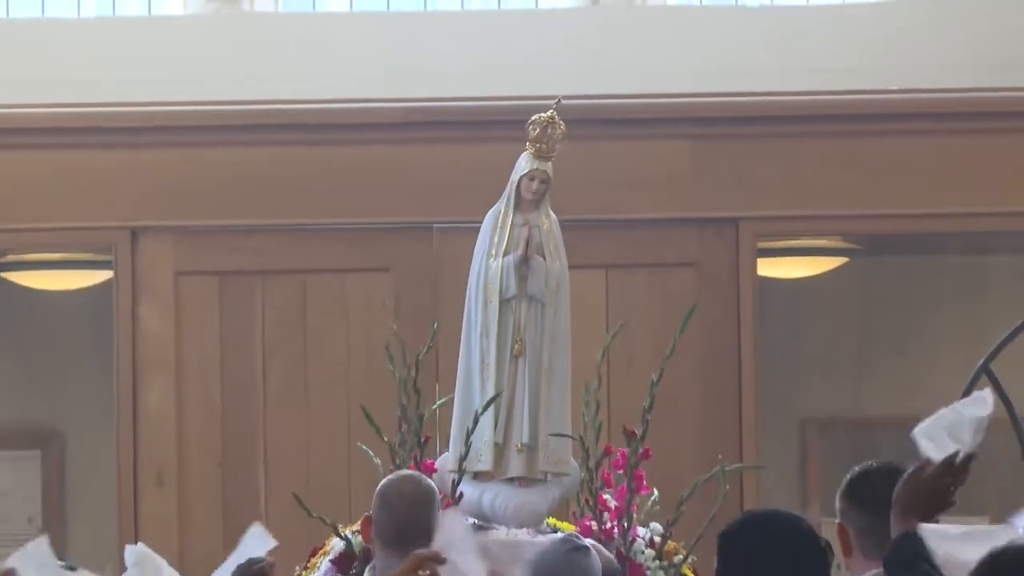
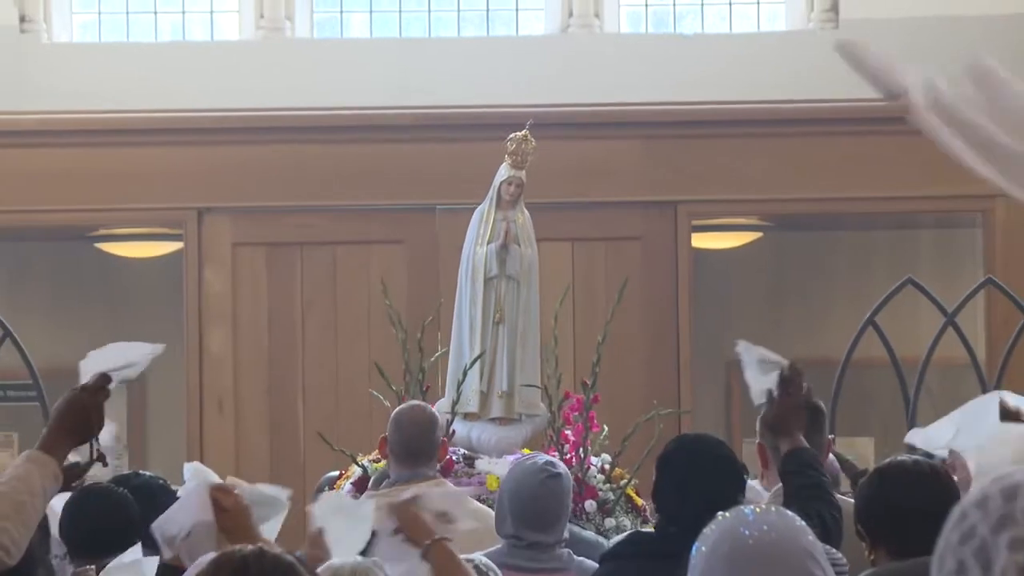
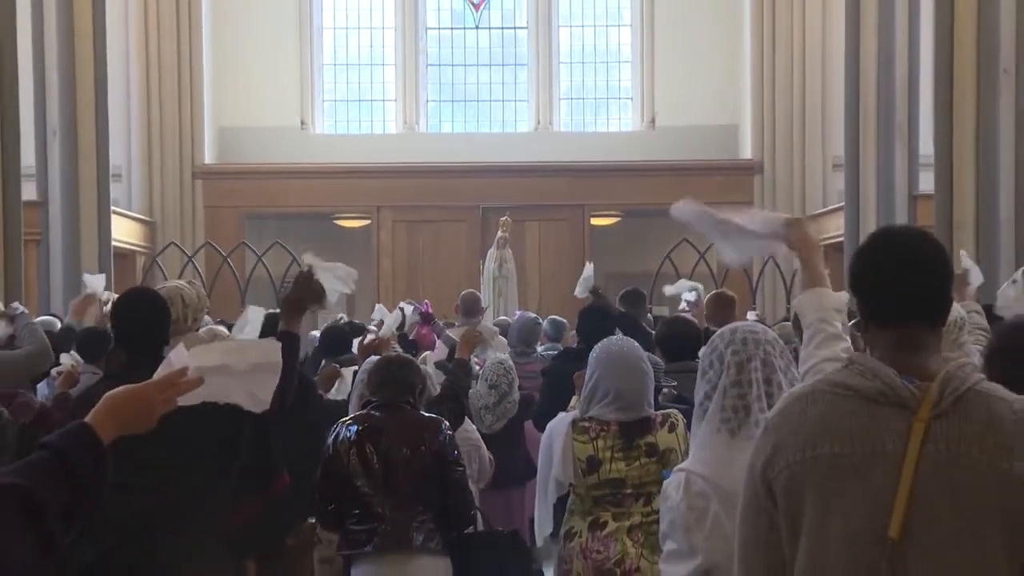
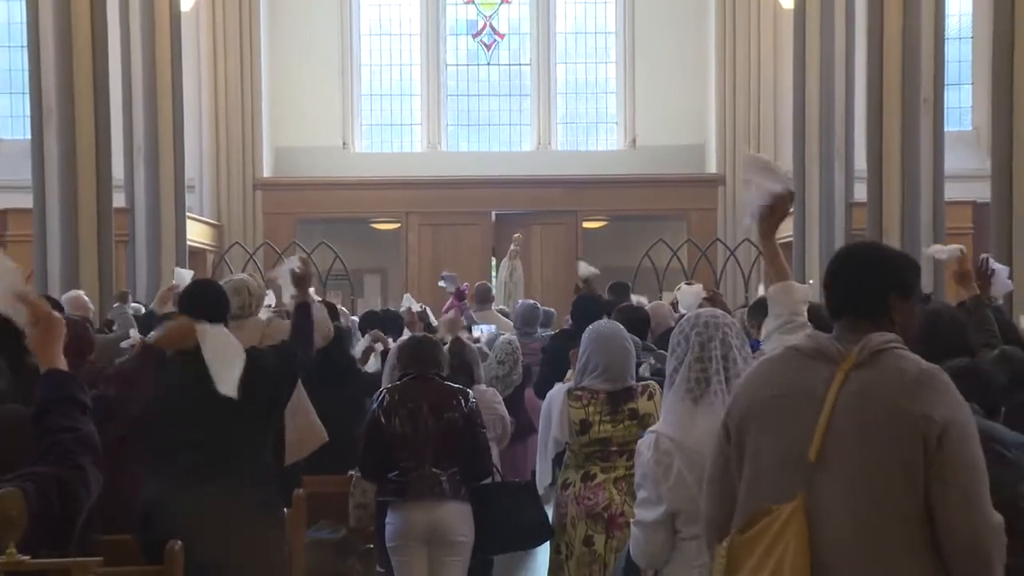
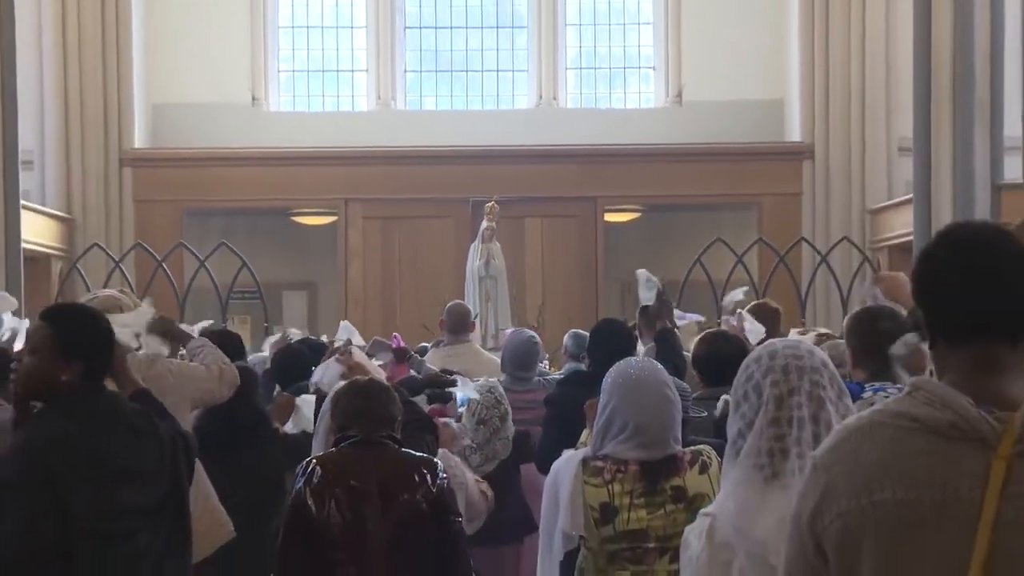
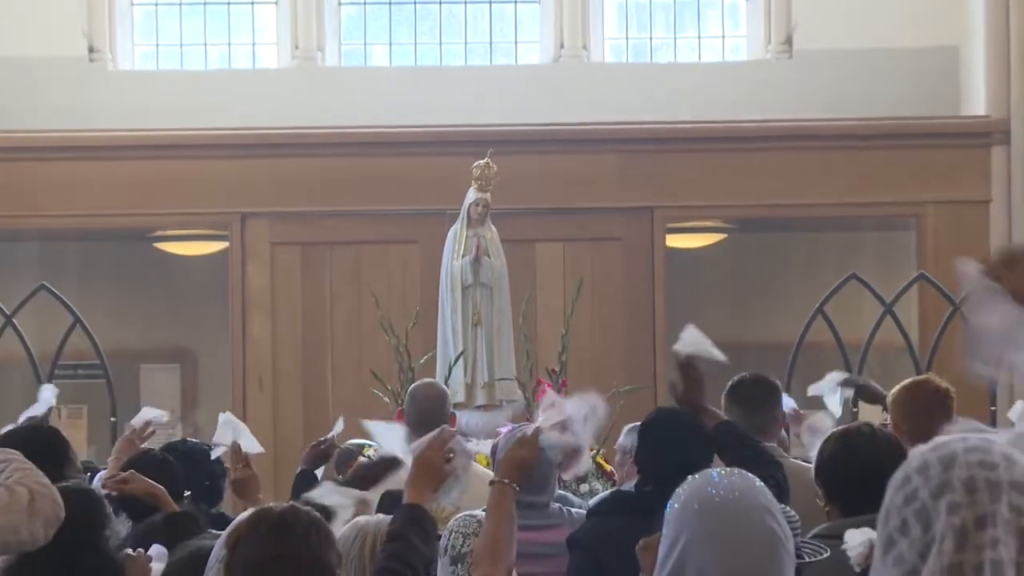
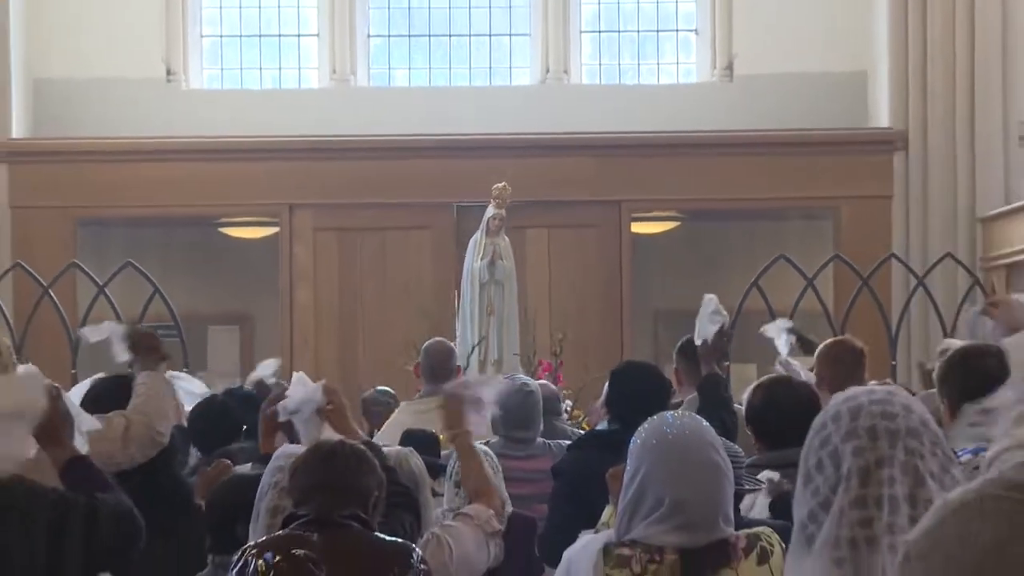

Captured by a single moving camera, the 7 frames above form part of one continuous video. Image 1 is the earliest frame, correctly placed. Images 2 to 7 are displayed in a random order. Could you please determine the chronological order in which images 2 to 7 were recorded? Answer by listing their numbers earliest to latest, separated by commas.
2, 6, 7, 5, 3, 4
